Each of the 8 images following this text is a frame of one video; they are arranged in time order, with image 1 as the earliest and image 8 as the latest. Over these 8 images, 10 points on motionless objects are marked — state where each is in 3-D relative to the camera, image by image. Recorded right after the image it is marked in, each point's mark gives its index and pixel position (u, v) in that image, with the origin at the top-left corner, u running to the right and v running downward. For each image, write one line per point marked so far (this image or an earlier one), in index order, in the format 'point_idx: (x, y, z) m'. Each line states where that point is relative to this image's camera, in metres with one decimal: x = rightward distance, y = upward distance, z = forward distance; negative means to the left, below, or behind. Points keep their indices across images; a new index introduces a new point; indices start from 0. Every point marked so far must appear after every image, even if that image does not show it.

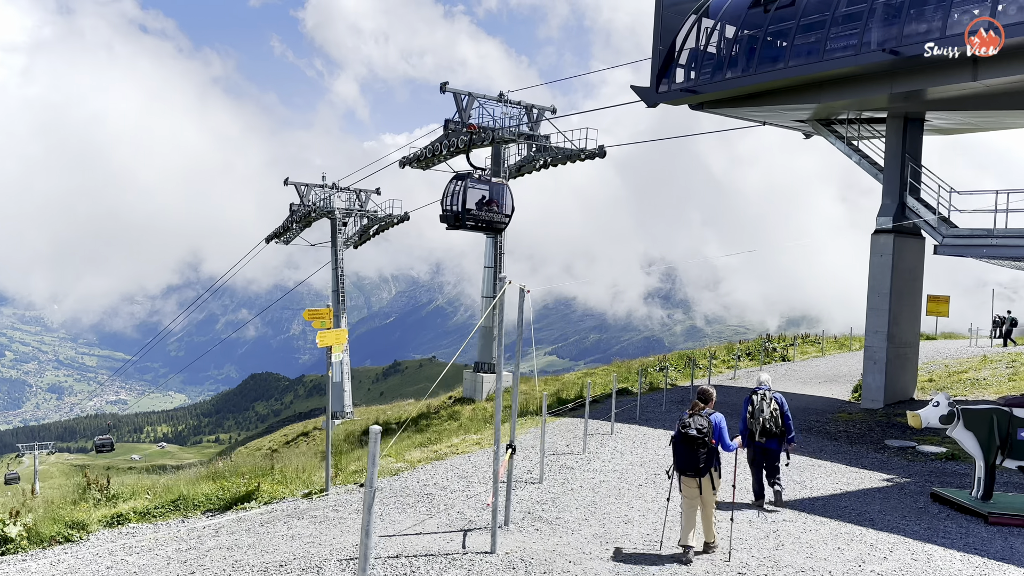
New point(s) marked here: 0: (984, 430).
0: (+7.7, -2.3, +13.1) m
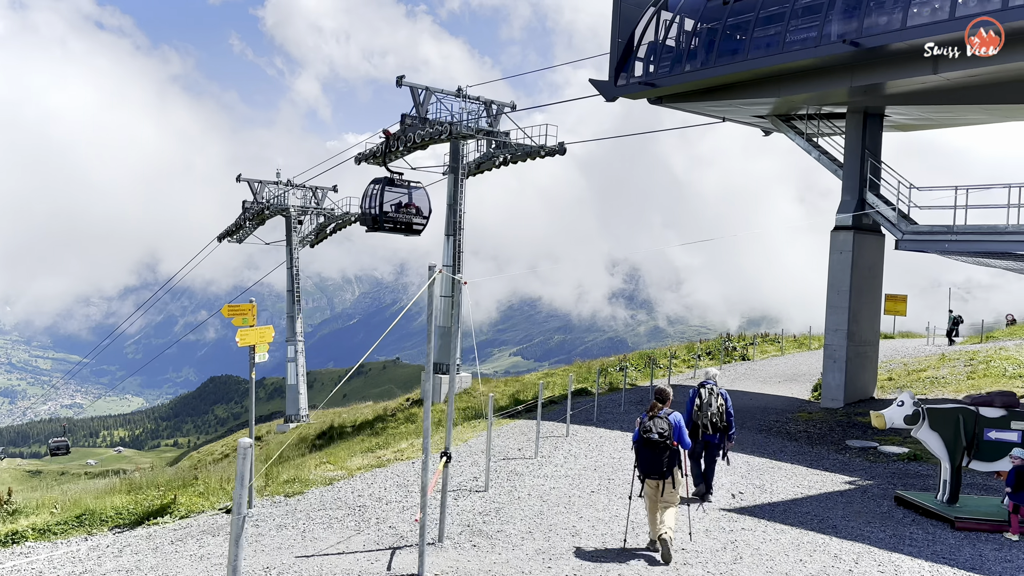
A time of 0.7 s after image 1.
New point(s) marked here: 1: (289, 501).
0: (+6.8, -2.2, +12.5) m
1: (-3.3, -3.2, +11.9) m
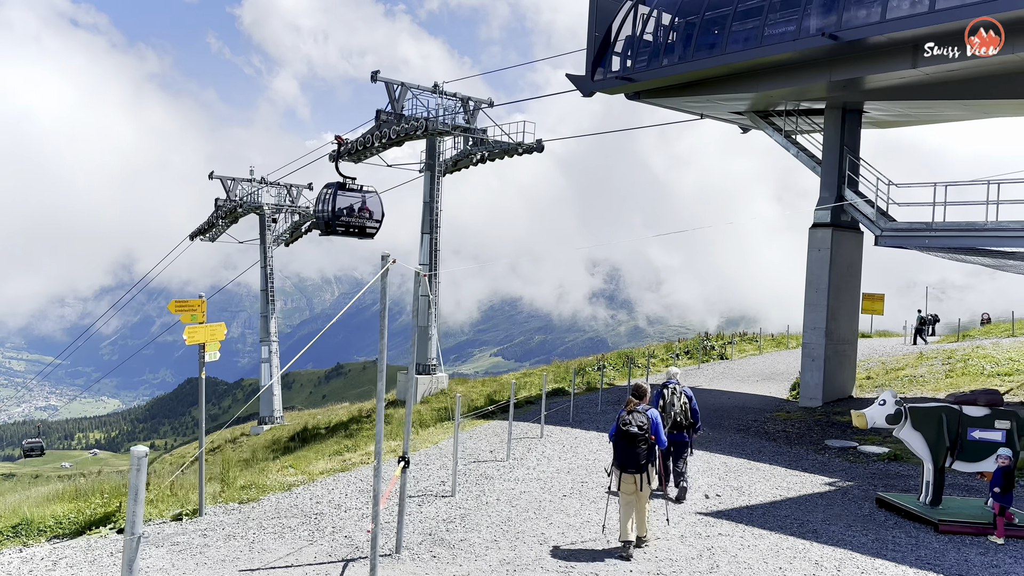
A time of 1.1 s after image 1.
0: (+6.3, -2.1, +12.1) m
1: (-3.8, -3.1, +11.2) m
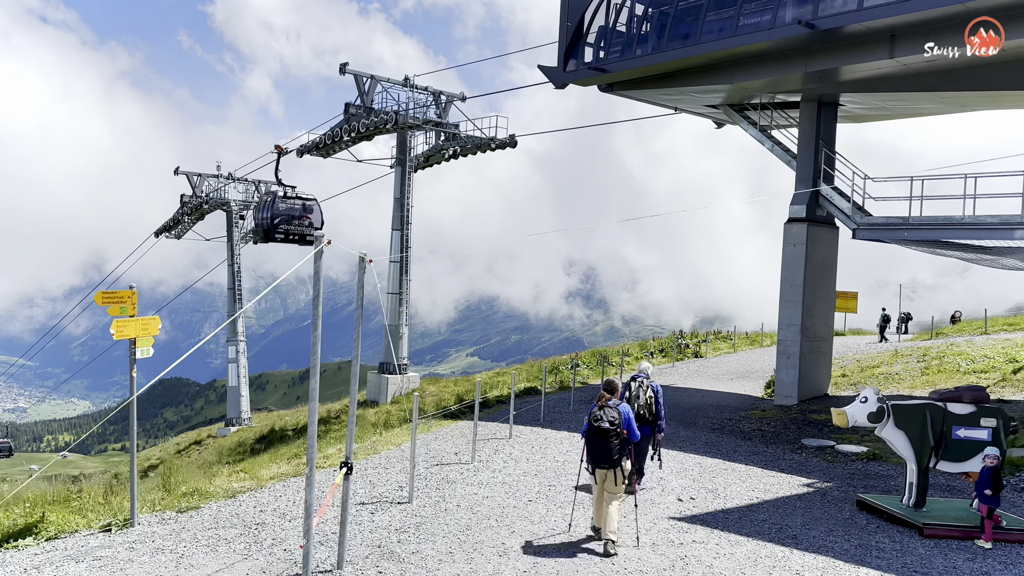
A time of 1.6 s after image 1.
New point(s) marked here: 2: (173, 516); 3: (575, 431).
0: (+5.8, -2.0, +11.5) m
1: (-4.3, -3.0, +10.4) m
2: (-4.4, -3.0, +10.6) m
3: (+1.5, -3.4, +19.2) m
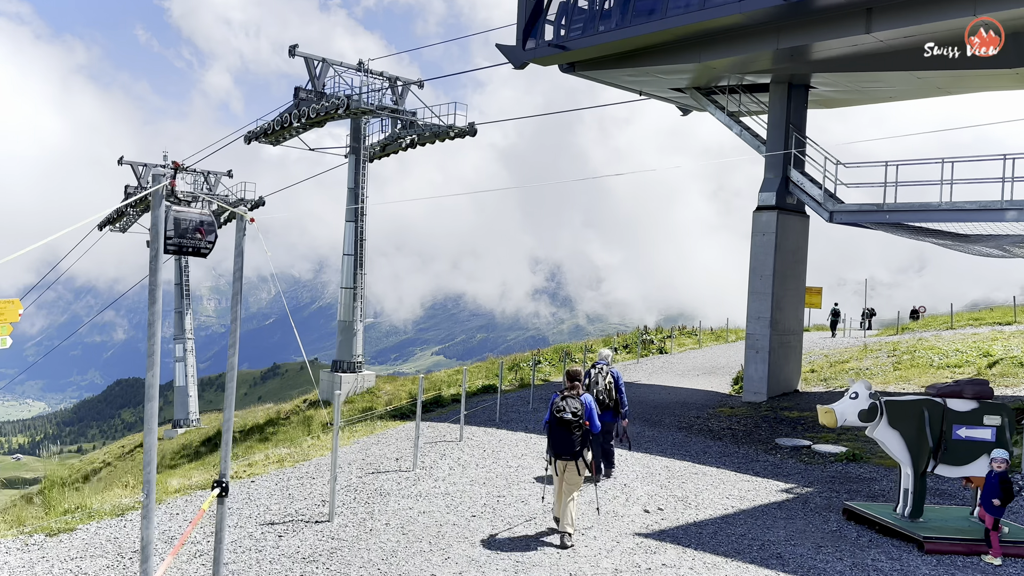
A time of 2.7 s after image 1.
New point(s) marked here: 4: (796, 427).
0: (+5.1, -1.7, +10.1) m
1: (-5.0, -2.7, +8.5) m
2: (-5.1, -2.7, +8.7) m
3: (+0.4, -3.2, +17.6) m
4: (+6.7, -3.2, +18.8) m
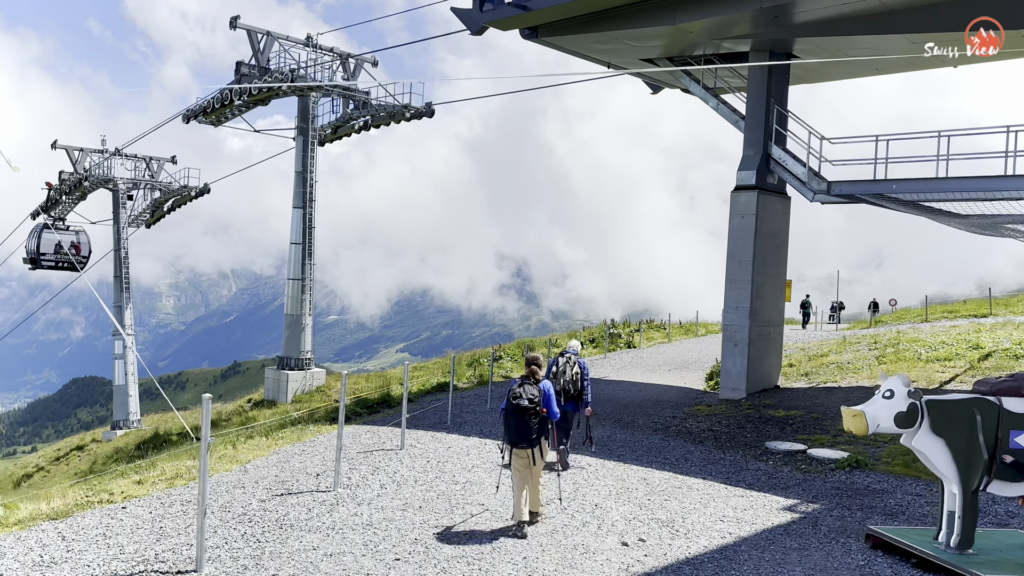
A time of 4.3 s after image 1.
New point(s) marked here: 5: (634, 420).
0: (+4.5, -1.4, +8.0) m
1: (-5.5, -2.4, +5.9) m
2: (-5.6, -2.4, +6.1) m
3: (-0.5, -2.8, +15.2) m
4: (+5.7, -2.9, +16.7) m
5: (+2.7, -3.0, +18.0) m
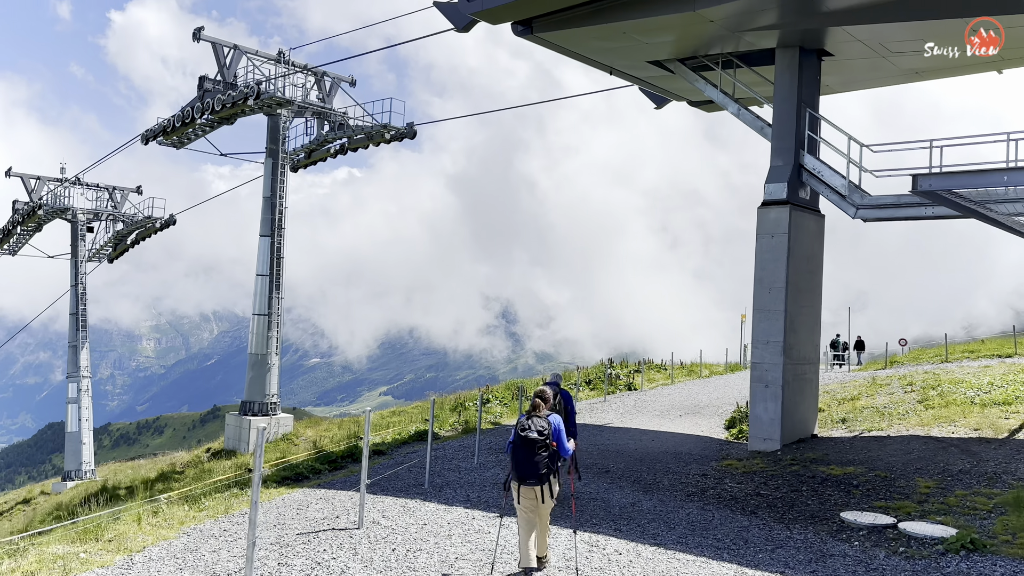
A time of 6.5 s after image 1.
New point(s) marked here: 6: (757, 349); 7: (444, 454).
0: (+4.5, -1.4, +4.5) m
1: (-5.3, -2.3, +2.3) m
2: (-5.5, -2.3, +2.5) m
3: (-0.5, -3.2, +11.6) m
4: (+5.6, -3.3, +13.2) m
5: (+2.6, -3.5, +14.4) m
6: (+6.0, -1.5, +19.6) m
7: (-1.4, -3.6, +17.8) m
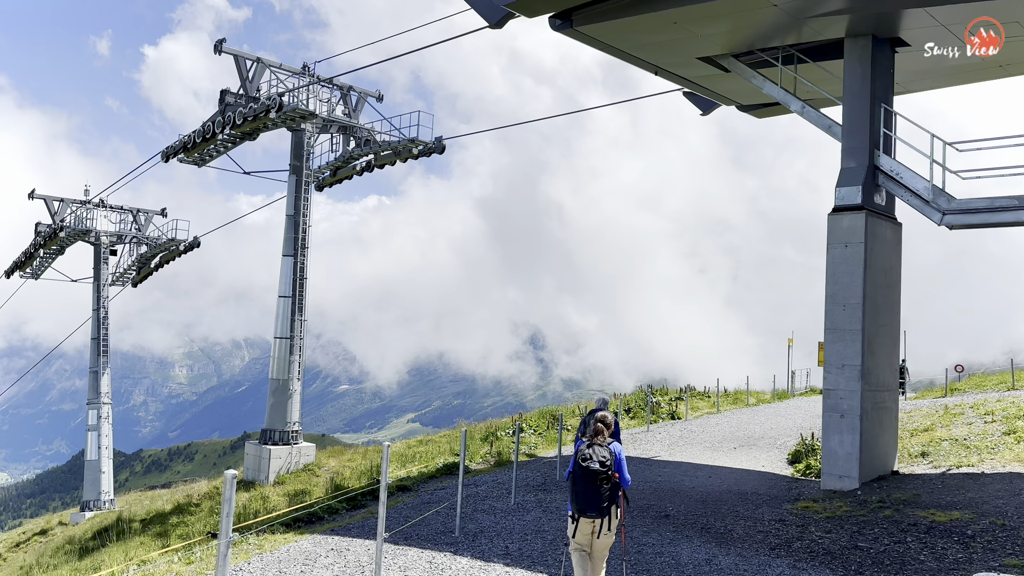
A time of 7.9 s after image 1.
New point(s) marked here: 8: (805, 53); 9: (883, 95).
0: (+4.9, -1.3, +2.3) m
1: (-5.1, -2.1, +0.4) m
2: (-5.2, -2.1, +0.6) m
3: (+0.1, -3.3, +9.5) m
4: (+6.2, -3.5, +10.9) m
5: (+3.3, -3.6, +12.2) m
6: (+6.9, -1.8, +17.3) m
7: (-0.6, -4.0, +15.7) m
8: (+7.1, +5.7, +19.8) m
9: (+8.4, +4.4, +18.3) m
